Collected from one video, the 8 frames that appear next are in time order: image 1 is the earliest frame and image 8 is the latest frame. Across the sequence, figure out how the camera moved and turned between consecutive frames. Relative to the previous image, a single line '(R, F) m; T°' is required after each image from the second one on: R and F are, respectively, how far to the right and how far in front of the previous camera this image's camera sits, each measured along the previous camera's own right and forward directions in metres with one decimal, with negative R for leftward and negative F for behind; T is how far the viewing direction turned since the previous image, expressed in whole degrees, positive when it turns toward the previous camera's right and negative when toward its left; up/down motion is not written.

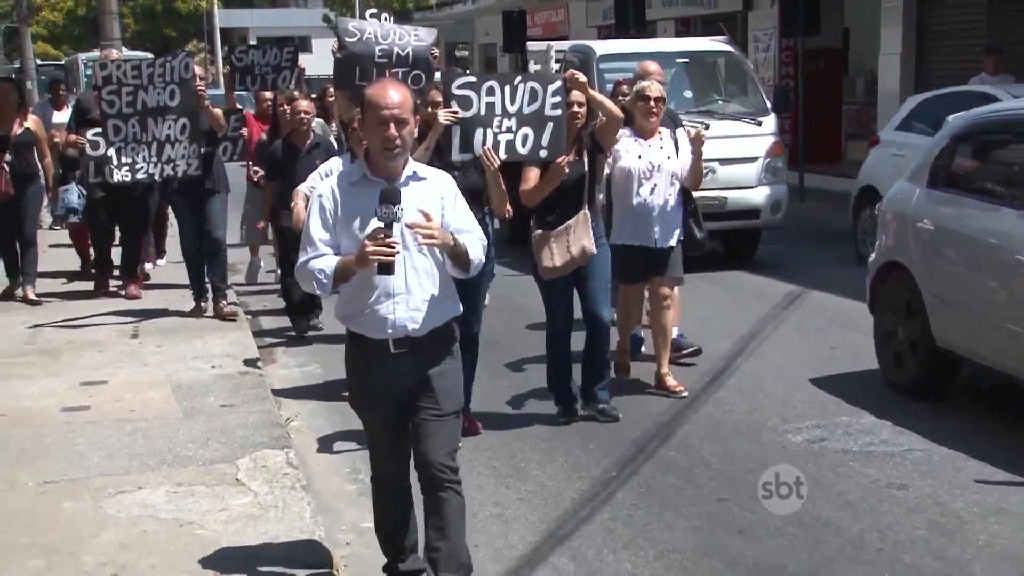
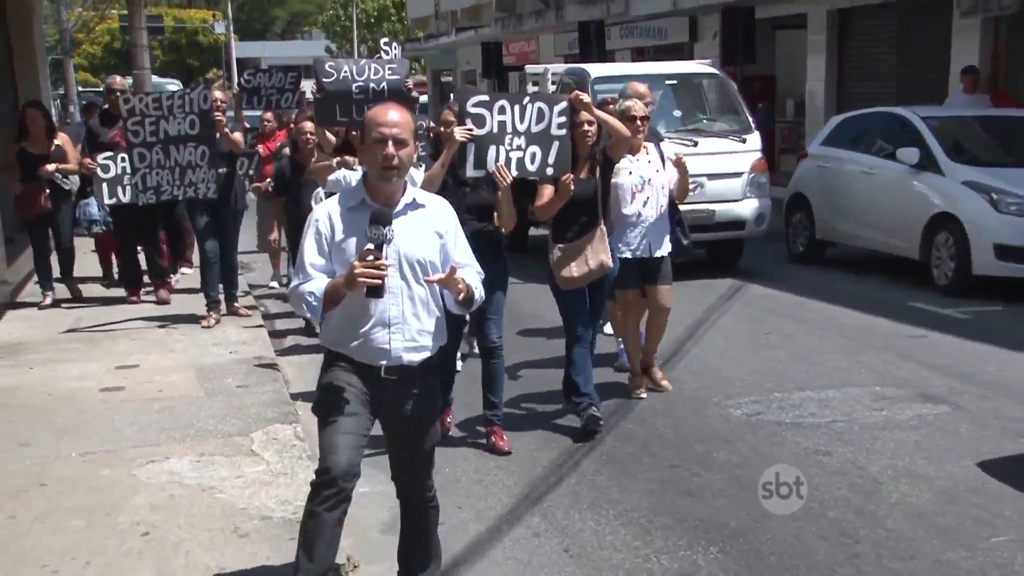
(+0.2, -0.7) m; -1°
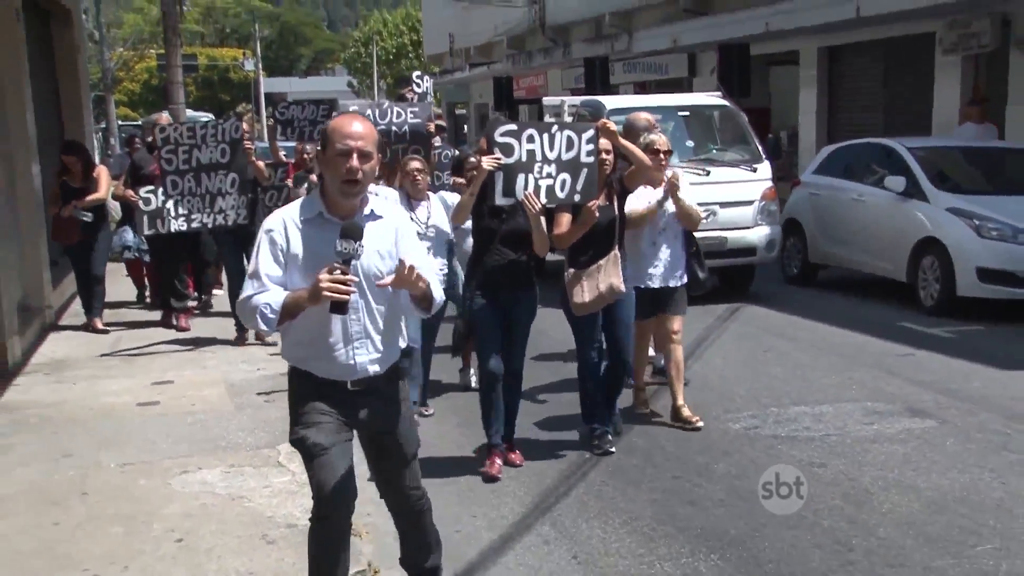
(0.0, -0.3) m; -1°
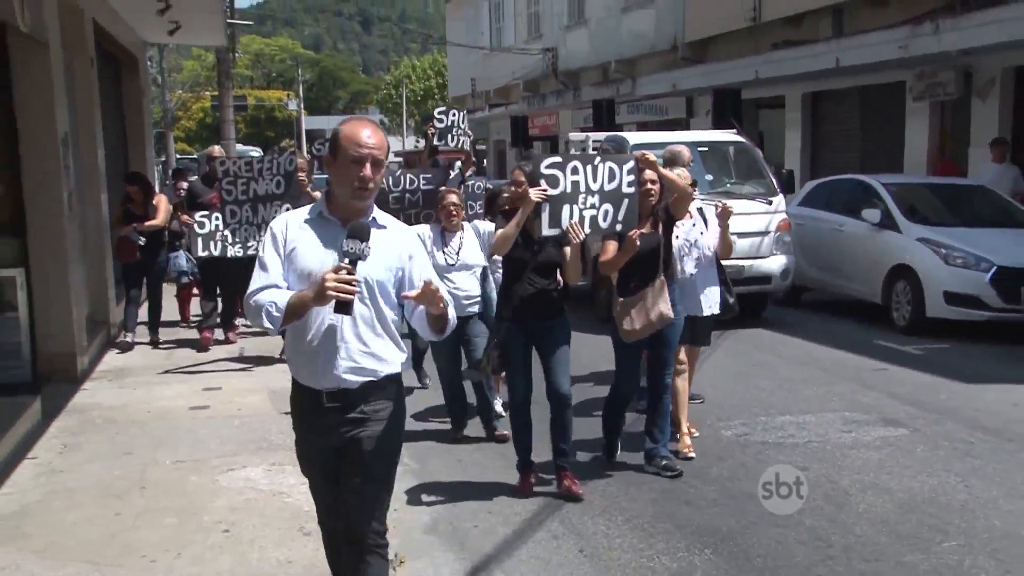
(0.0, -0.6) m; -1°
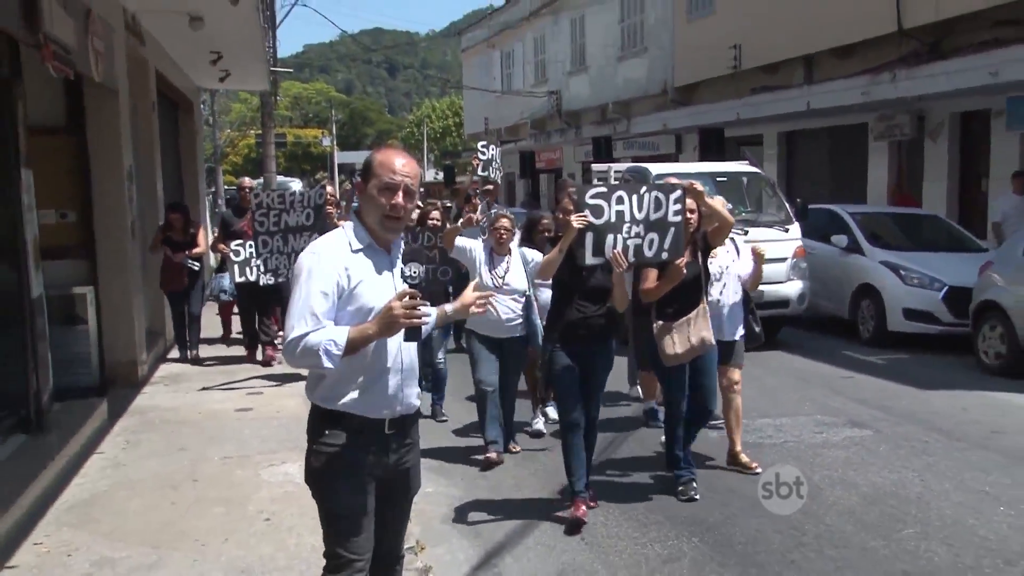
(0.0, -0.8) m; -1°
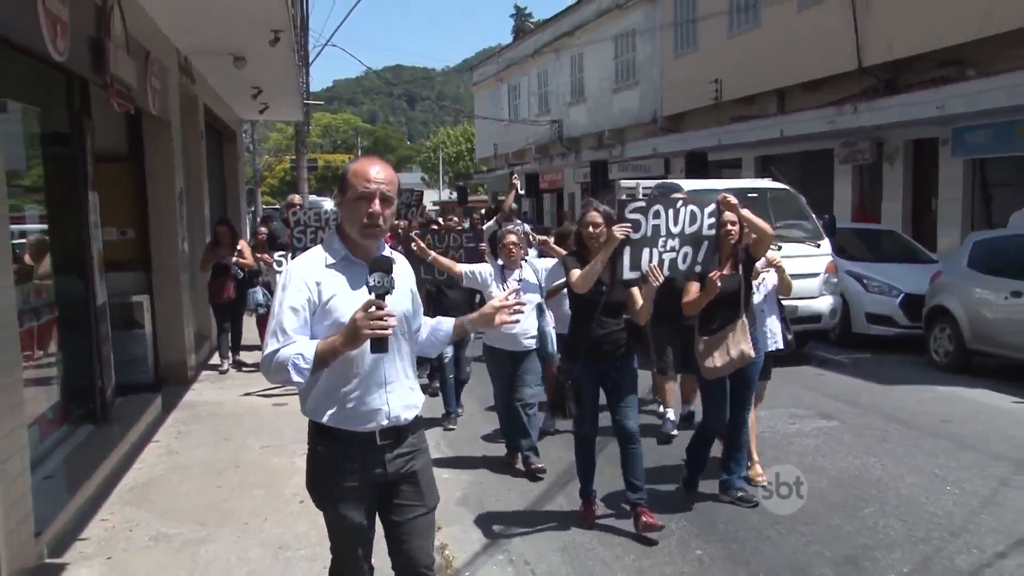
(0.0, -0.9) m; -1°
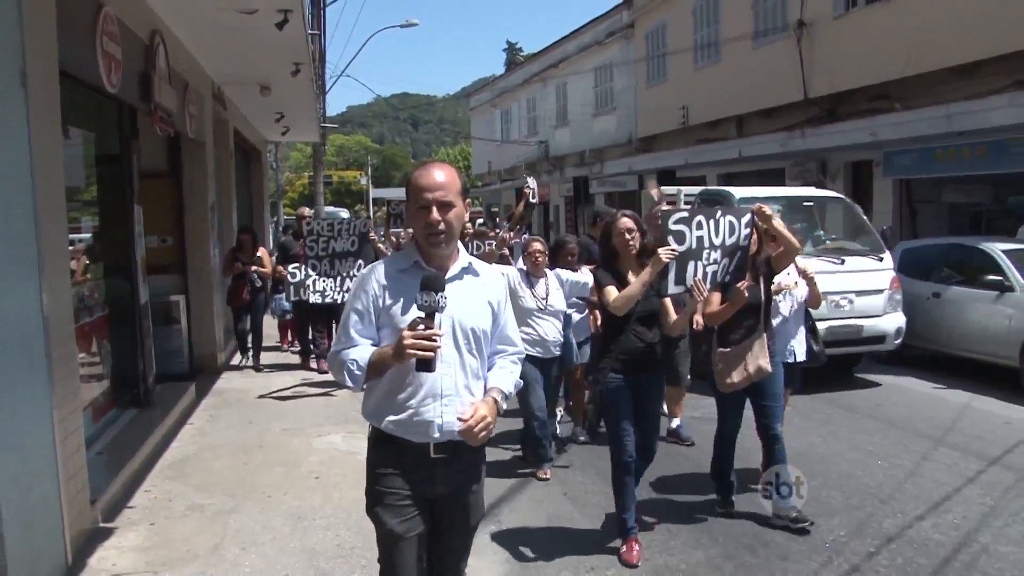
(0.0, -1.1) m; 0°
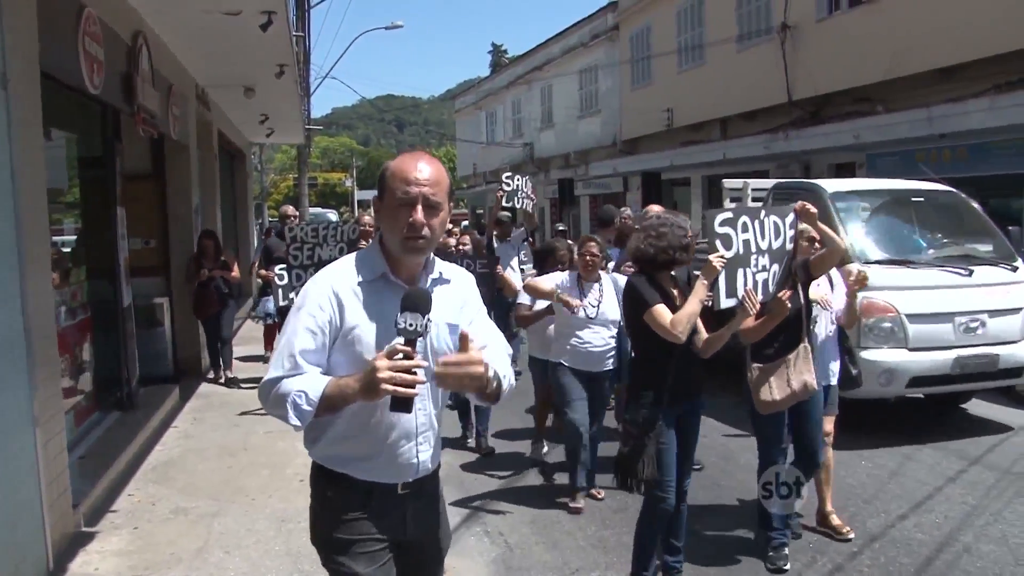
(0.0, 0.0) m; +1°
